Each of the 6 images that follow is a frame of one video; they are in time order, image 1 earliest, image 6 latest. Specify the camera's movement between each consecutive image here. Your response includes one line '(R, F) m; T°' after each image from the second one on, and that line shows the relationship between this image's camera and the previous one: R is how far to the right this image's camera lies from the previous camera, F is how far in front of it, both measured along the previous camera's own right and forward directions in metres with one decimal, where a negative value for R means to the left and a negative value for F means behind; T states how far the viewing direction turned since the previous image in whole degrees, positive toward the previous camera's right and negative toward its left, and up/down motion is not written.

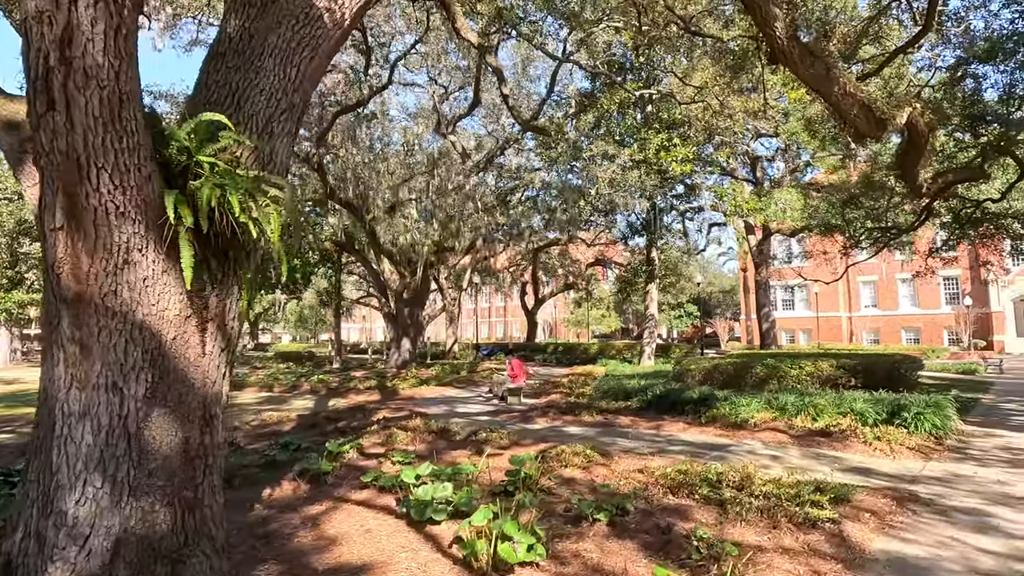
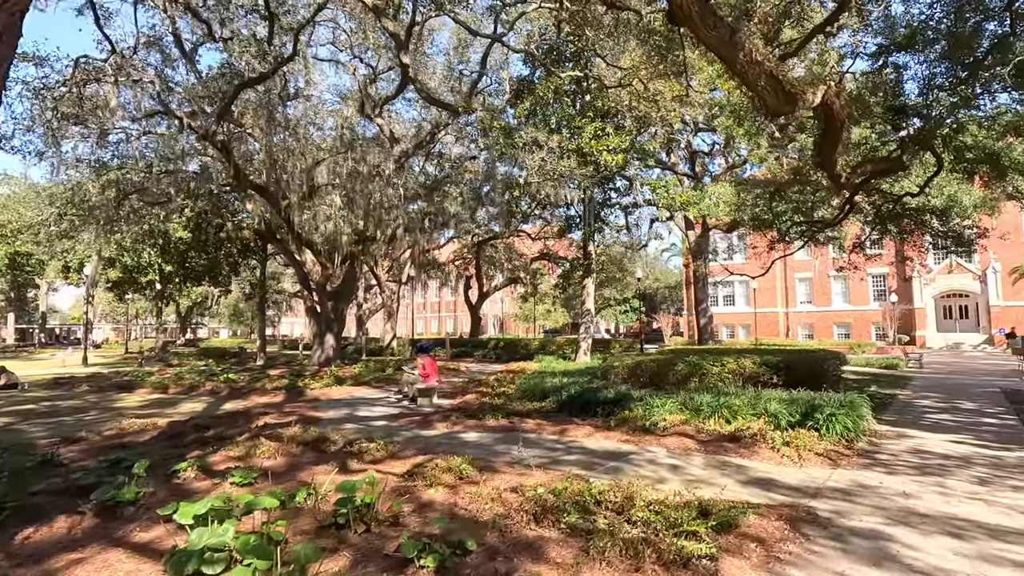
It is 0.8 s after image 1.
(+0.9, +0.8) m; +5°
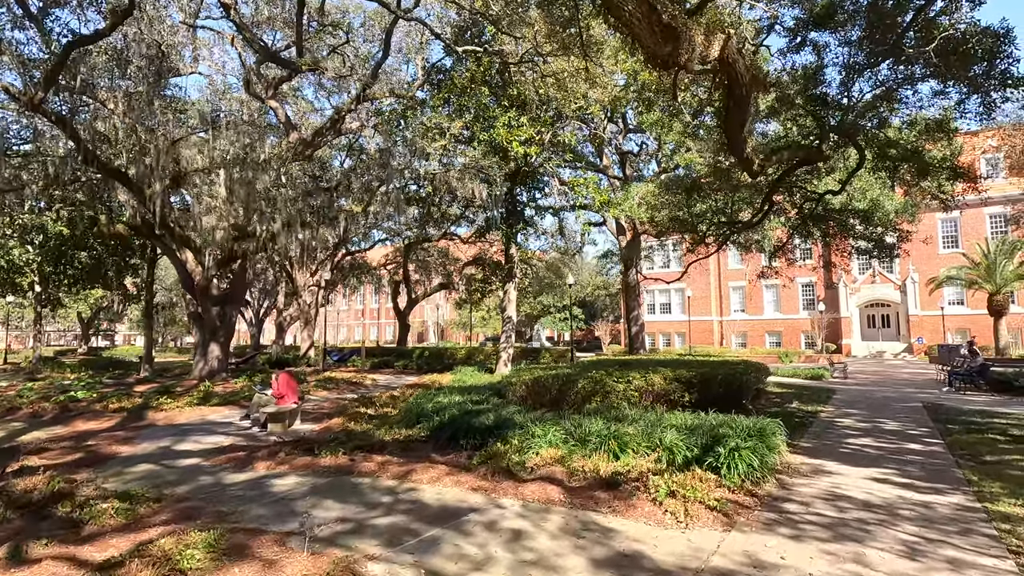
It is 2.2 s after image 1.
(+1.3, +1.5) m; +5°
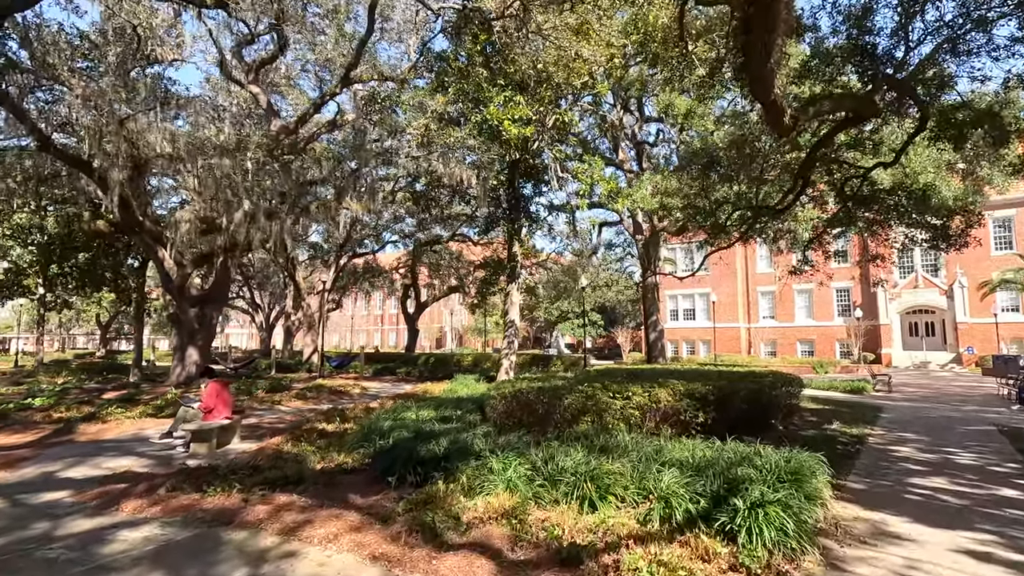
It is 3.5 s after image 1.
(+0.7, +1.6) m; -3°
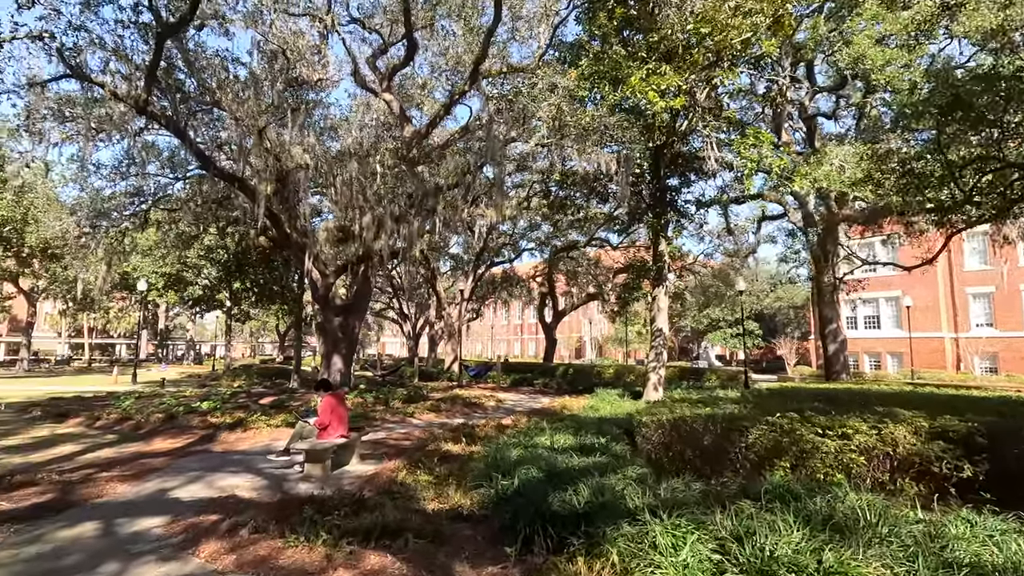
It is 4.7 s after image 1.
(-0.2, +1.5) m; -15°
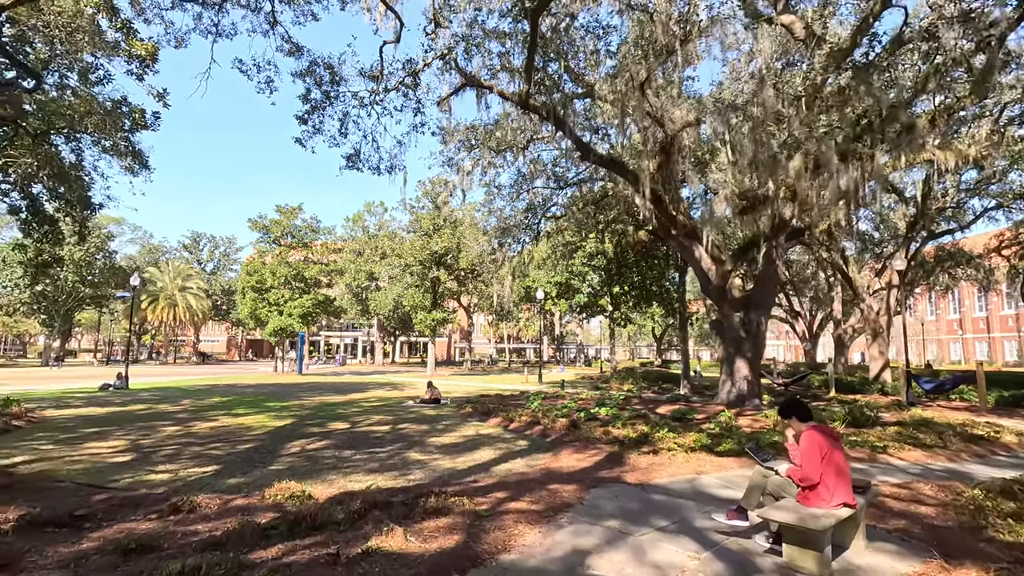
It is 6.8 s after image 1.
(-1.6, +2.4) m; -38°
